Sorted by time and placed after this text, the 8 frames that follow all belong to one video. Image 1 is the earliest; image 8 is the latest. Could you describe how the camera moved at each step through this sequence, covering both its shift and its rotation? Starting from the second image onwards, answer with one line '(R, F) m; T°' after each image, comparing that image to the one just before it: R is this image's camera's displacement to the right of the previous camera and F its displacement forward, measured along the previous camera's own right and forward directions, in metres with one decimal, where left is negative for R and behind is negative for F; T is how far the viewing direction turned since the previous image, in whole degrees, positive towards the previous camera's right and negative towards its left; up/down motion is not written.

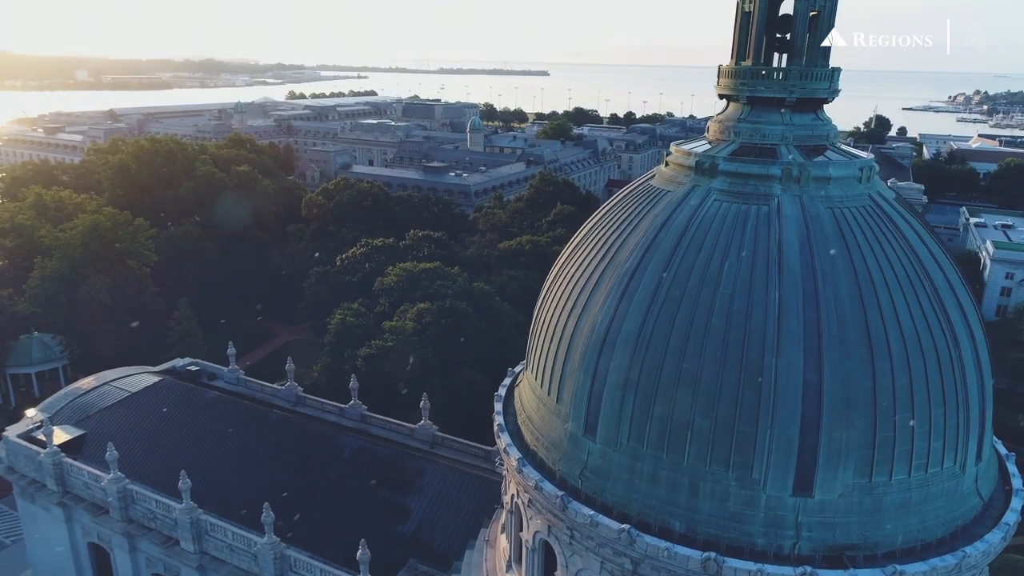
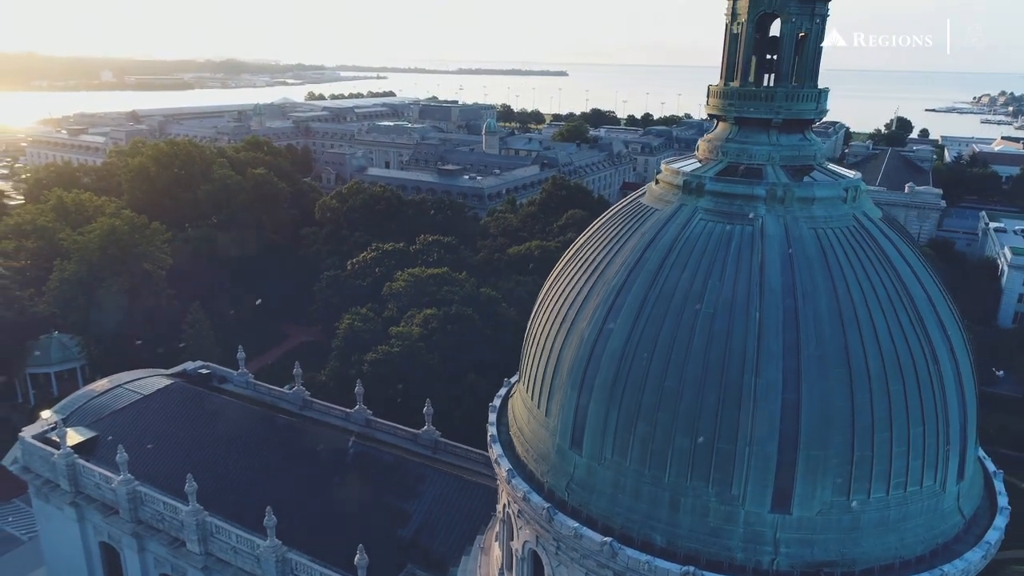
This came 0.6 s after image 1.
(+0.7, -0.4) m; -1°
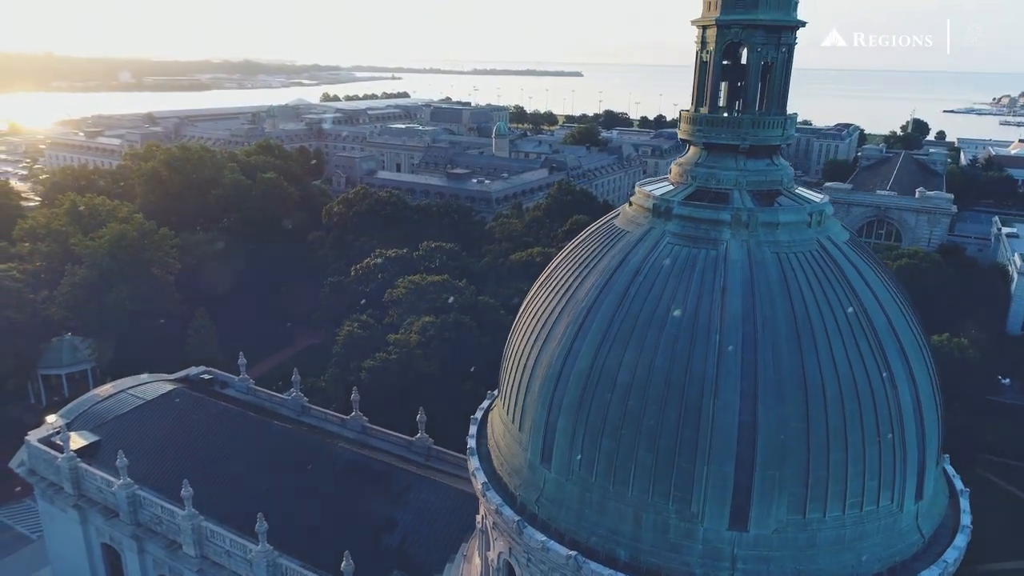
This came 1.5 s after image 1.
(+1.0, -0.6) m; -1°
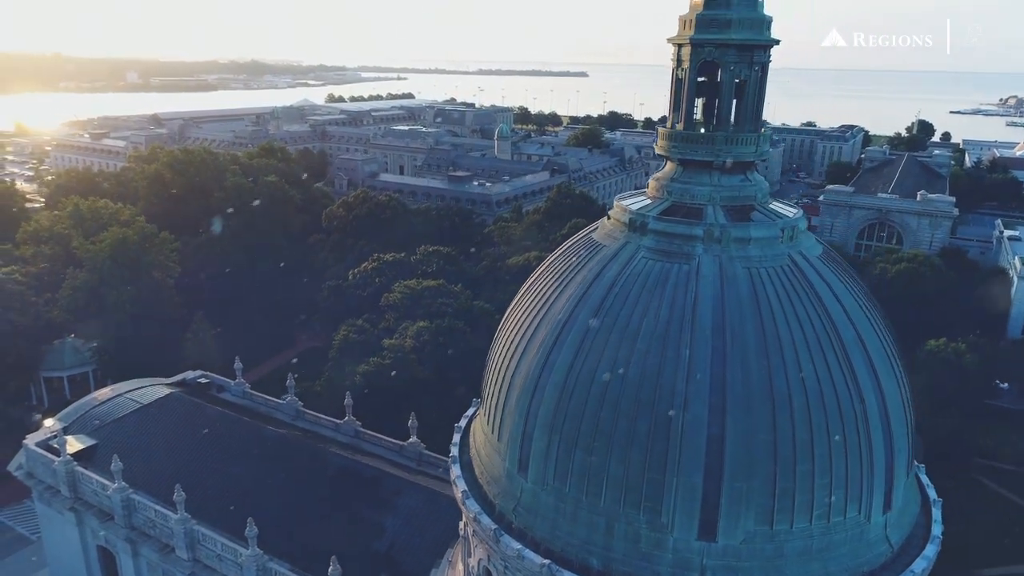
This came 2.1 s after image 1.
(+0.7, -0.4) m; 0°
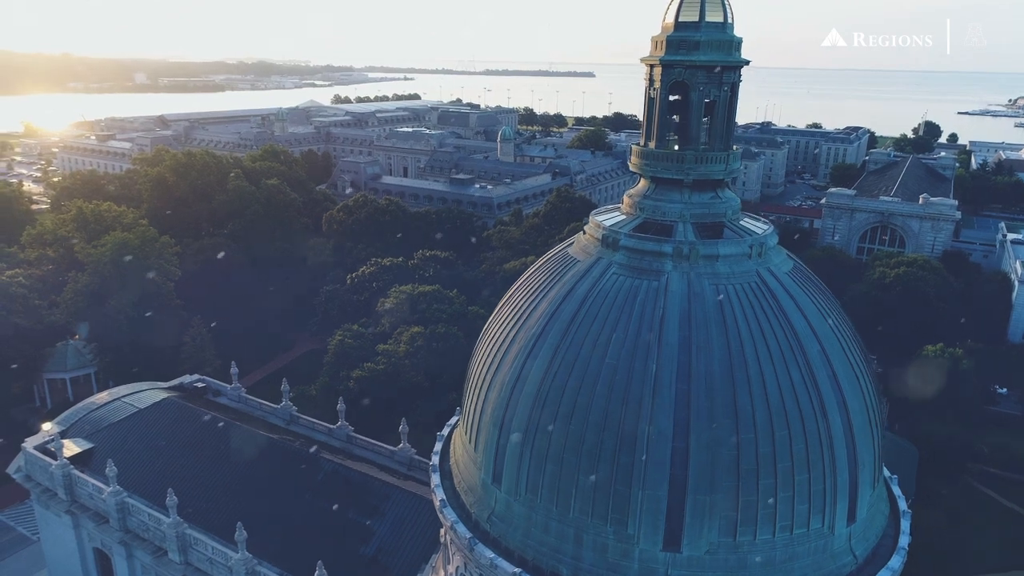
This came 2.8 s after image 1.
(+0.8, -0.4) m; -1°
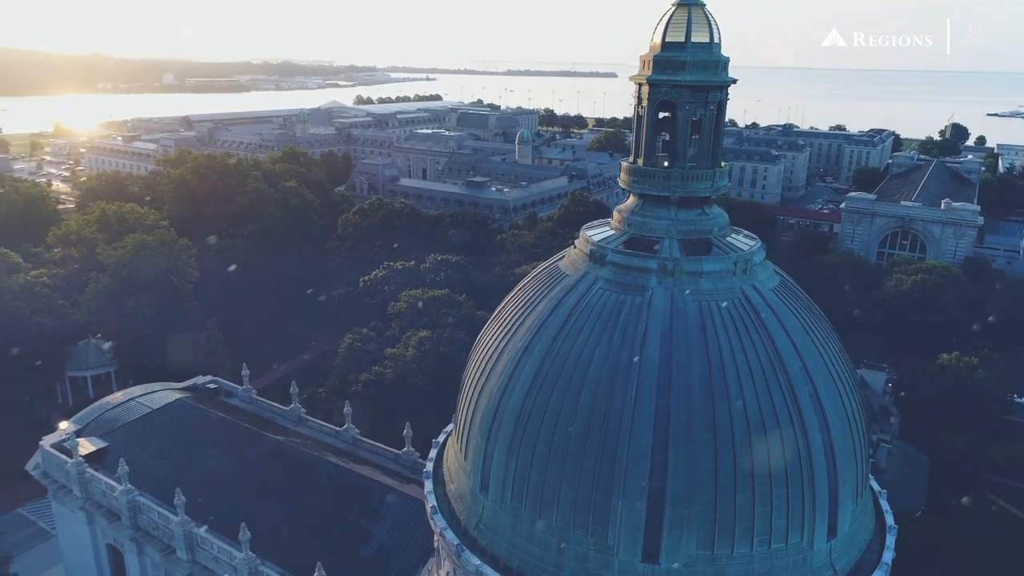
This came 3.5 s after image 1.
(+0.8, -0.4) m; -2°
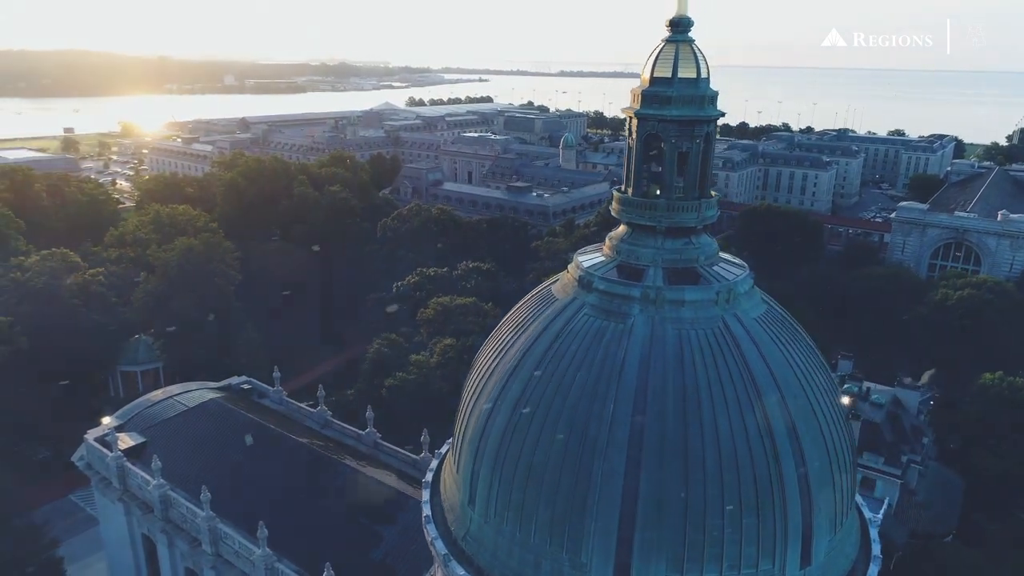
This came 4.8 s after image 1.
(+1.6, -0.8) m; -4°
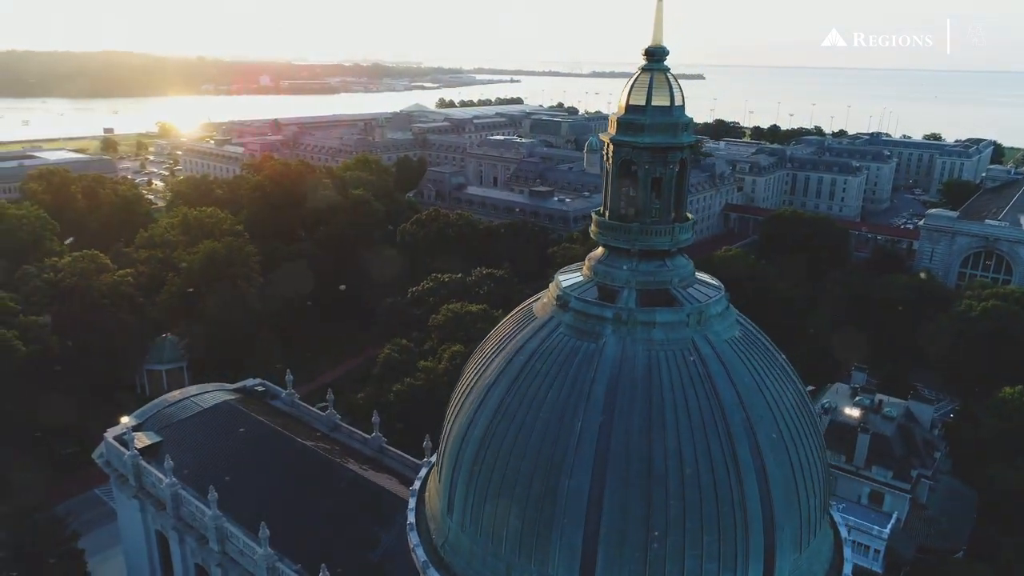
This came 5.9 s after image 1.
(+1.4, -0.7) m; -2°
